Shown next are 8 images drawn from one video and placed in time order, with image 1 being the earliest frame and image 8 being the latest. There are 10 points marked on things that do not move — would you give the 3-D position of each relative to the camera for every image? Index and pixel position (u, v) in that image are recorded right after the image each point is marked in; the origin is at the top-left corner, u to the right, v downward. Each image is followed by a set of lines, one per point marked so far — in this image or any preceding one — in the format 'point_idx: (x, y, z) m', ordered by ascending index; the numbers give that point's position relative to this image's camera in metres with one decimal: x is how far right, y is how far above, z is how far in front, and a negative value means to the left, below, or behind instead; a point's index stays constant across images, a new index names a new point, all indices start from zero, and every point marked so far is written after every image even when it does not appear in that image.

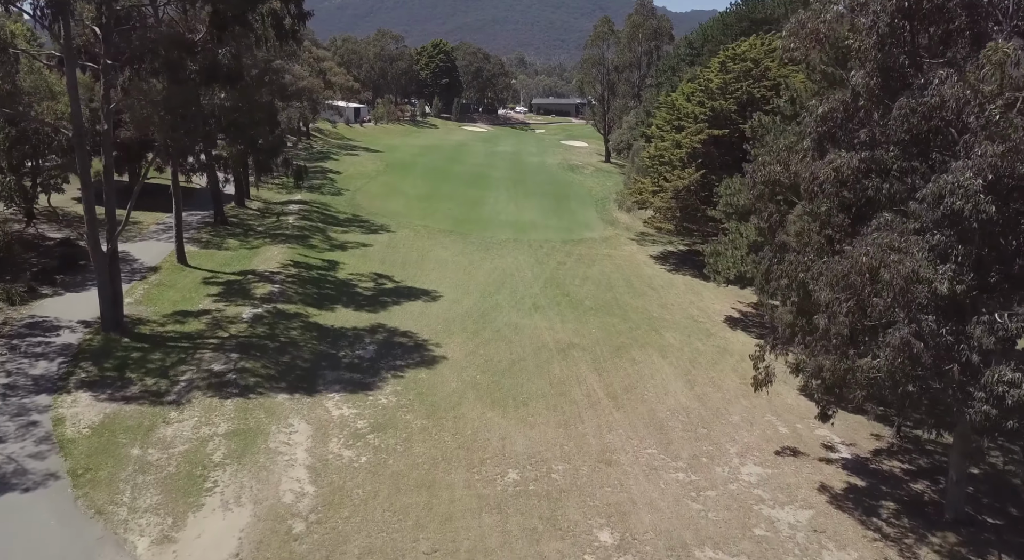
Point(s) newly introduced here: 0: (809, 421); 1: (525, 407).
0: (+7.3, -3.5, +16.9) m
1: (+0.3, -3.0, +16.2) m
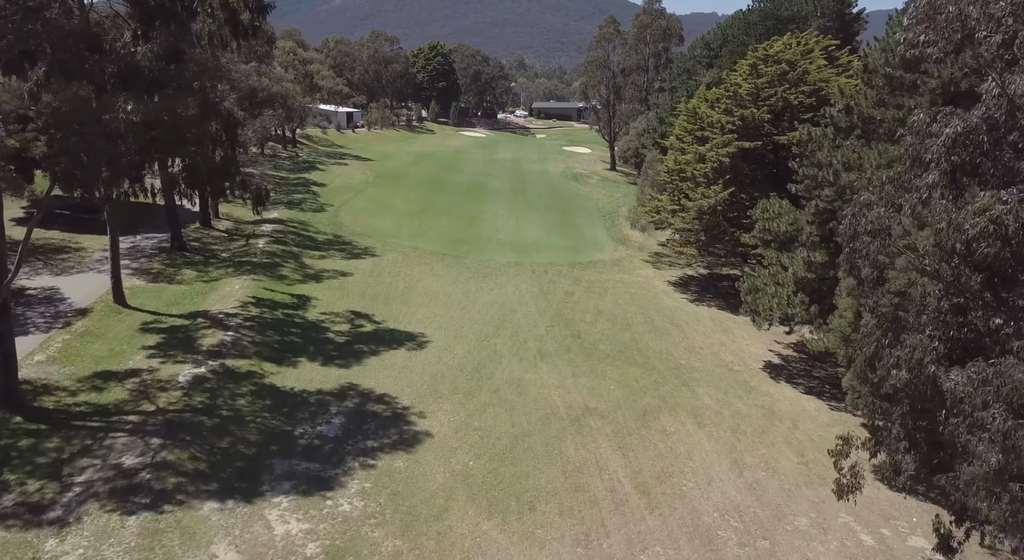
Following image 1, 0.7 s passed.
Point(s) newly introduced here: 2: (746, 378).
0: (+7.4, -4.7, +13.1) m
1: (+0.4, -4.2, +12.4) m
2: (+6.8, -2.9, +20.0) m
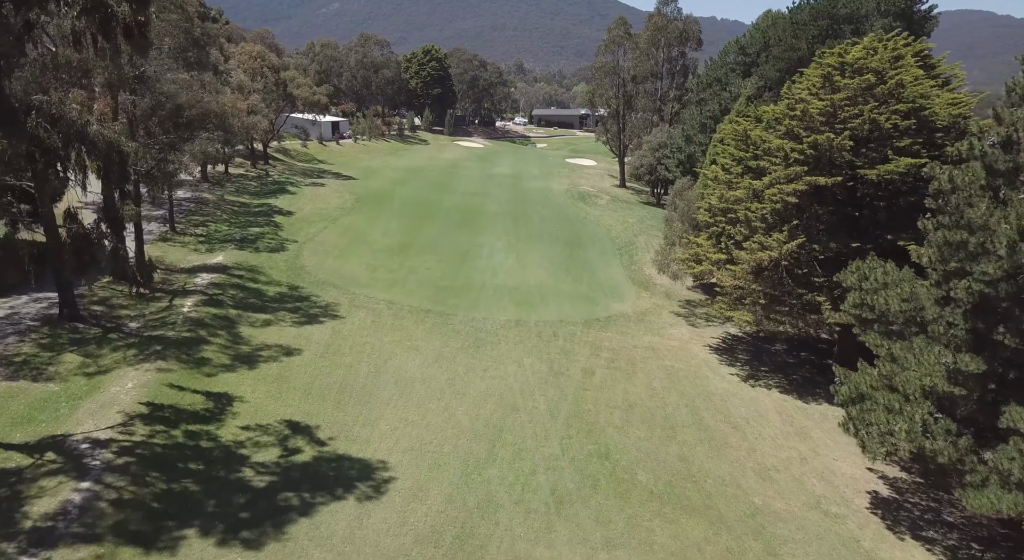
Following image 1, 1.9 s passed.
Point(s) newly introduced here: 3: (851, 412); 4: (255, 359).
0: (+7.4, -6.9, +6.9) m
1: (+0.4, -6.4, +6.1) m
2: (+6.9, -5.1, +13.7) m
3: (+7.3, -2.8, +14.6) m
4: (-7.0, -2.1, +18.6) m
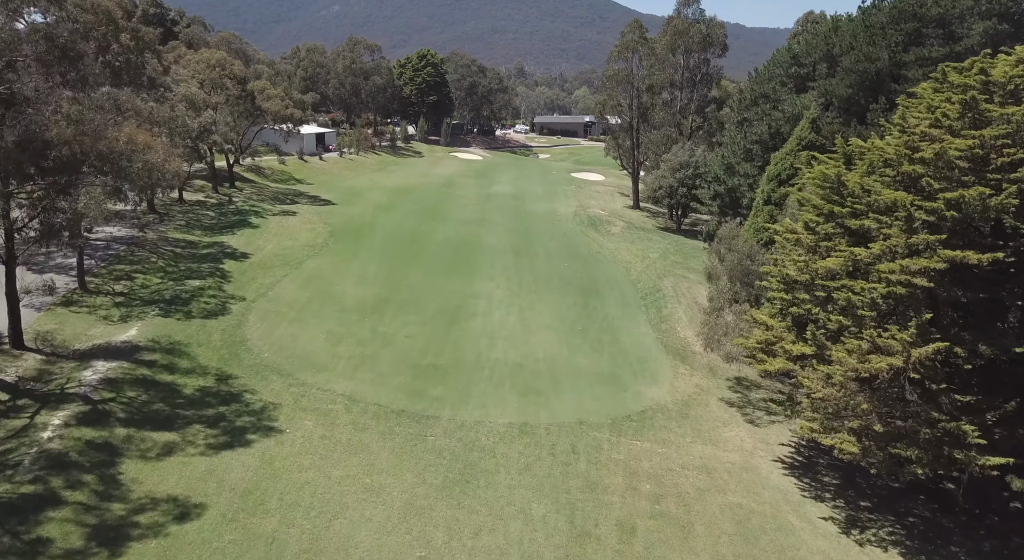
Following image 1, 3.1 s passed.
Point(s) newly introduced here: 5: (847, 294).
0: (+7.5, -9.2, +0.5) m
1: (+0.5, -8.7, -0.2) m
2: (+6.9, -7.5, +7.4) m
3: (+7.3, -5.2, +8.2) m
4: (-6.9, -4.5, +12.2) m
5: (+7.4, -0.3, +15.1) m
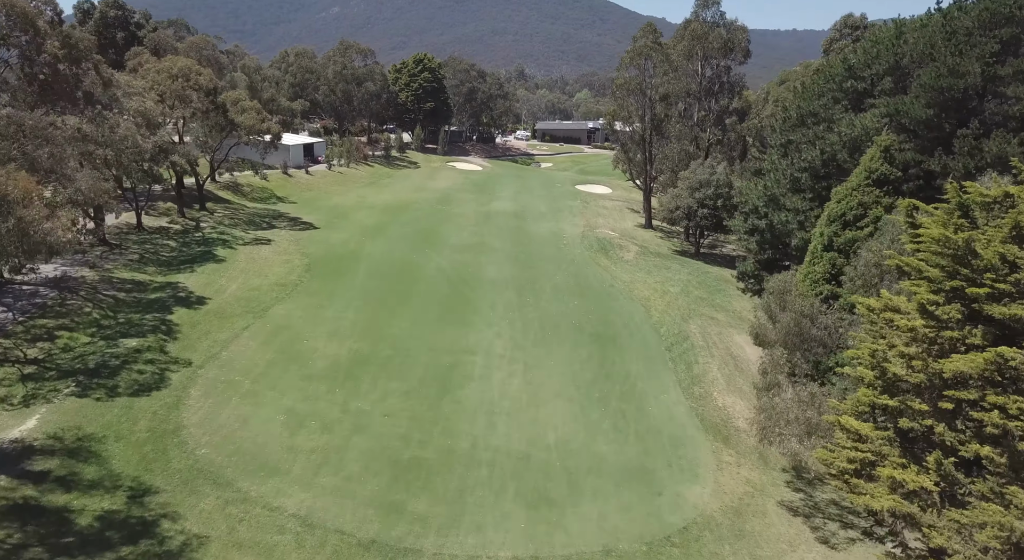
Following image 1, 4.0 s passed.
0: (+7.6, -11.0, -4.0) m
1: (+0.6, -10.5, -4.7) m
2: (+7.0, -9.2, +2.9) m
3: (+7.4, -7.0, +3.7) m
4: (-6.8, -6.3, +7.7) m
5: (+7.5, -2.1, +10.6) m
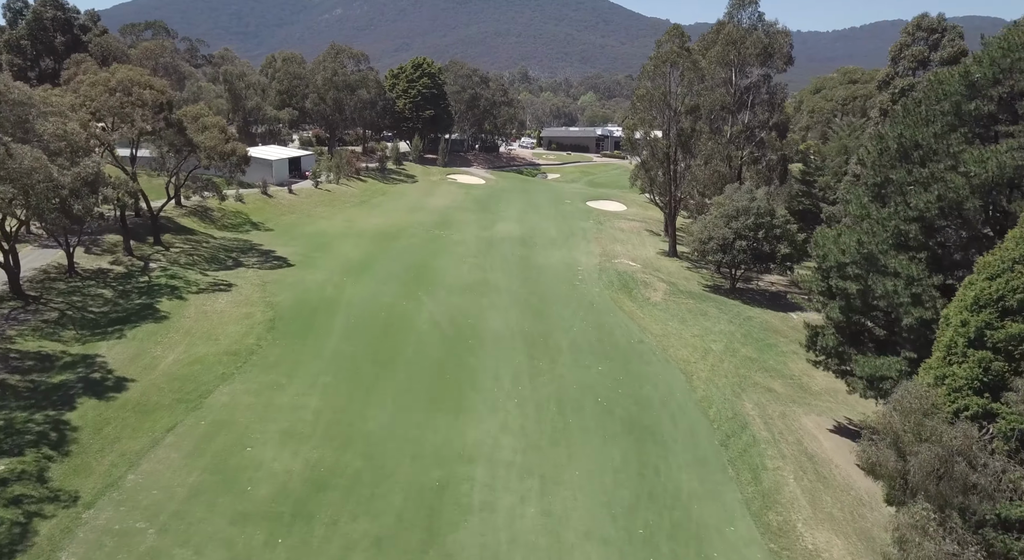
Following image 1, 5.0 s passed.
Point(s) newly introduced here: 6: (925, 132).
0: (+7.8, -13.2, -9.9) m
1: (+0.7, -12.6, -10.6) m
2: (+7.2, -11.4, -3.1) m
3: (+7.6, -9.2, -2.2) m
4: (-6.6, -8.5, +1.9) m
5: (+7.8, -4.3, +4.7) m
6: (+11.6, +4.0, +19.0) m
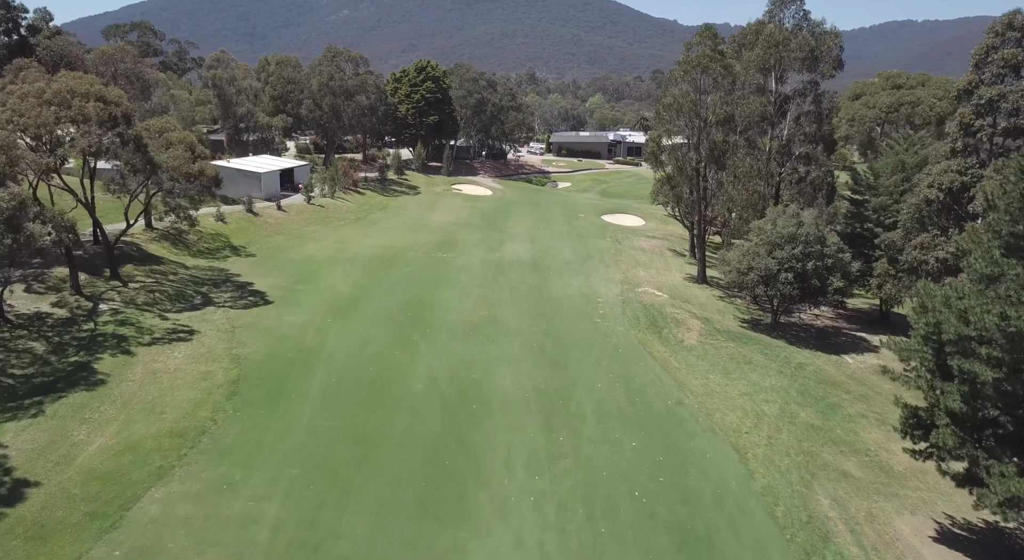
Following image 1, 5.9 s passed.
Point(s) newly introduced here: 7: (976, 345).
0: (+7.8, -14.8, -14.7) m
1: (+0.8, -14.3, -15.4) m
2: (+7.4, -13.1, -7.9) m
3: (+7.8, -10.9, -7.0) m
4: (-6.4, -10.1, -2.8) m
5: (+8.0, -6.0, -0.1) m
6: (+12.0, +2.3, +14.2) m
7: (+9.8, -1.5, +14.1) m
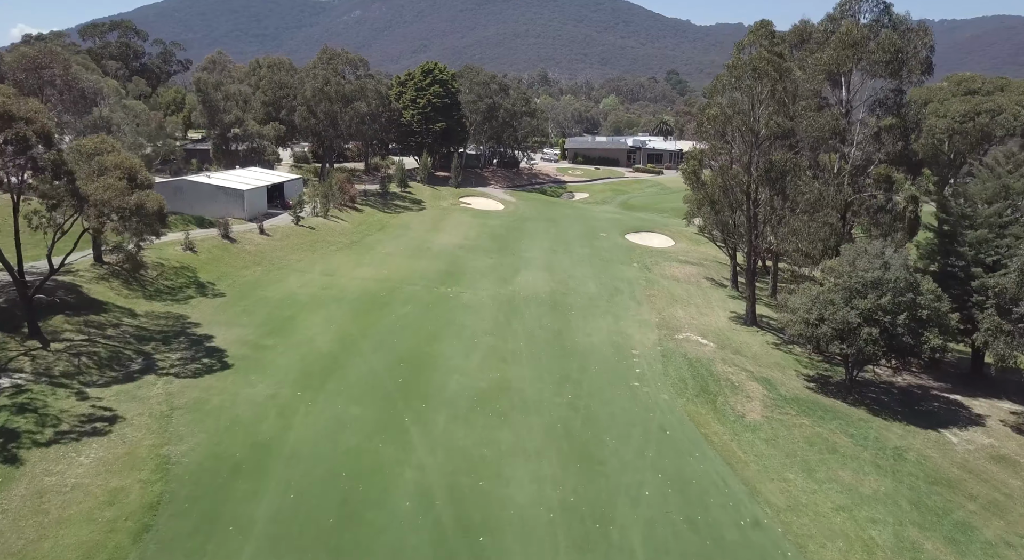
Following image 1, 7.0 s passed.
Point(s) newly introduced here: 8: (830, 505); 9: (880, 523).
0: (+7.7, -16.9, -21.0) m
1: (+0.7, -16.3, -21.5) m
2: (+7.3, -15.2, -14.1) m
3: (+7.8, -12.9, -13.2) m
4: (-6.3, -12.1, -8.8) m
5: (+8.1, -8.1, -6.4) m
6: (+12.3, +0.2, +7.9) m
7: (+10.2, -3.6, +7.8) m
8: (+8.7, -6.2, +18.8) m
9: (+9.8, -6.4, +18.1) m
